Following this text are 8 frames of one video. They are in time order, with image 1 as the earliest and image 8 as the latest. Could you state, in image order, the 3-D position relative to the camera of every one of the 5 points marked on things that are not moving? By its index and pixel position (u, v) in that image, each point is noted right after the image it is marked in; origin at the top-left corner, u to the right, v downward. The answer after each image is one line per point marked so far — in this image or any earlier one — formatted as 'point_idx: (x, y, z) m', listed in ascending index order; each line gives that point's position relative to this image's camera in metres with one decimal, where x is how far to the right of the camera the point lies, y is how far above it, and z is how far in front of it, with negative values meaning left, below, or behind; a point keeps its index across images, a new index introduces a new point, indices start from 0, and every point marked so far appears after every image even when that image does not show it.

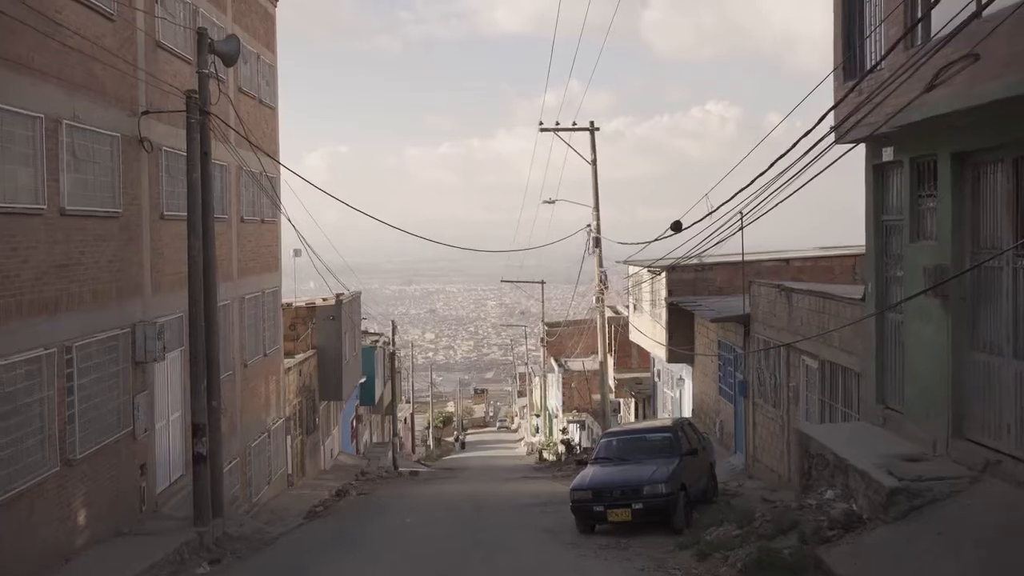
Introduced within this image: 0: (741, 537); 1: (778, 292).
0: (+2.4, -2.6, +10.8) m
1: (+4.3, -0.1, +17.0) m
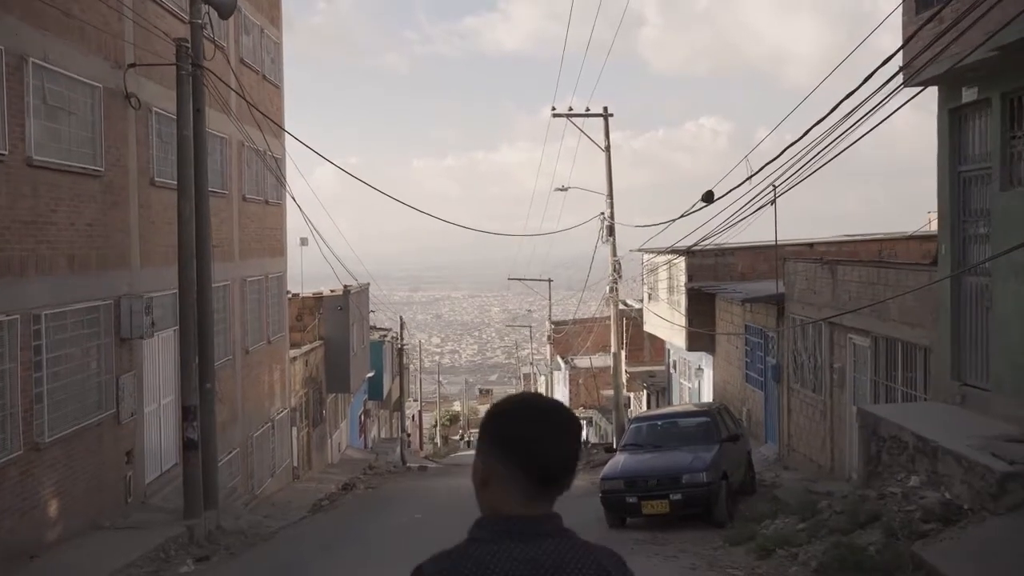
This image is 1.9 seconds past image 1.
0: (+2.7, -2.2, +9.4) m
1: (+4.6, +0.3, +15.5) m
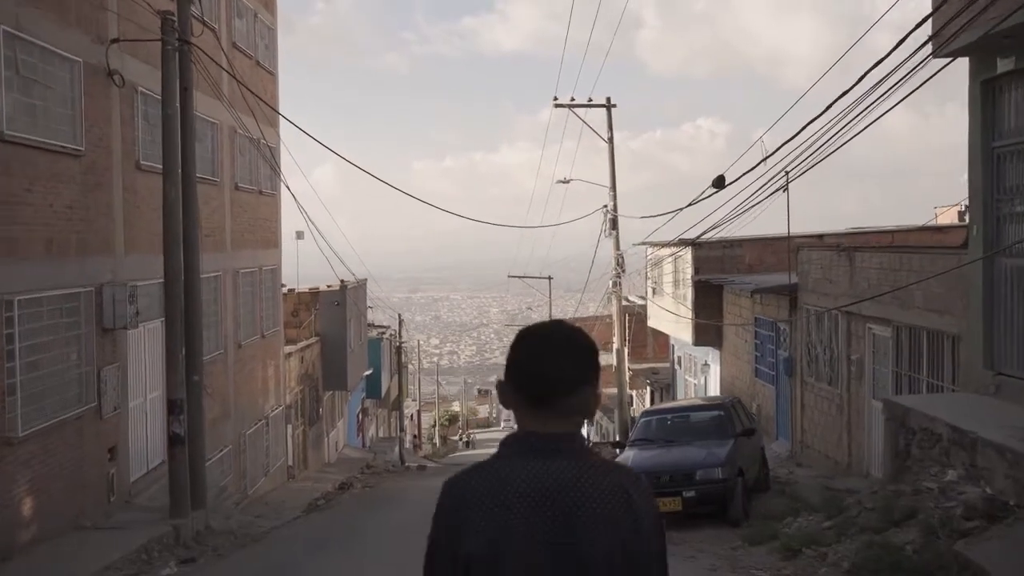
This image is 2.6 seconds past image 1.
0: (+2.8, -2.1, +8.7) m
1: (+4.7, +0.5, +14.9) m
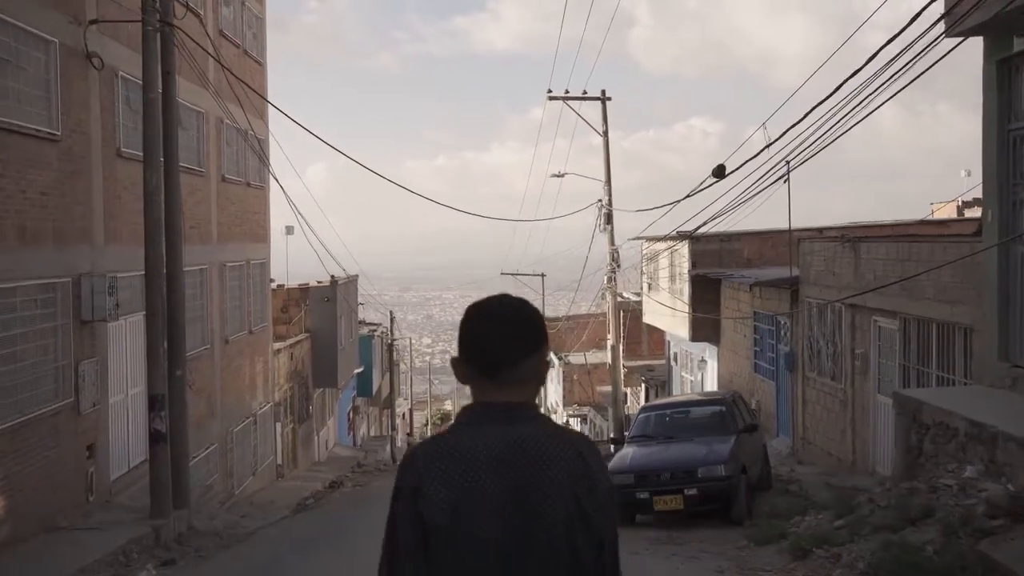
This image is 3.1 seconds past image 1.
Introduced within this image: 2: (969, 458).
0: (+2.7, -2.0, +8.3) m
1: (+4.6, +0.6, +14.5) m
2: (+3.7, -1.4, +8.4) m
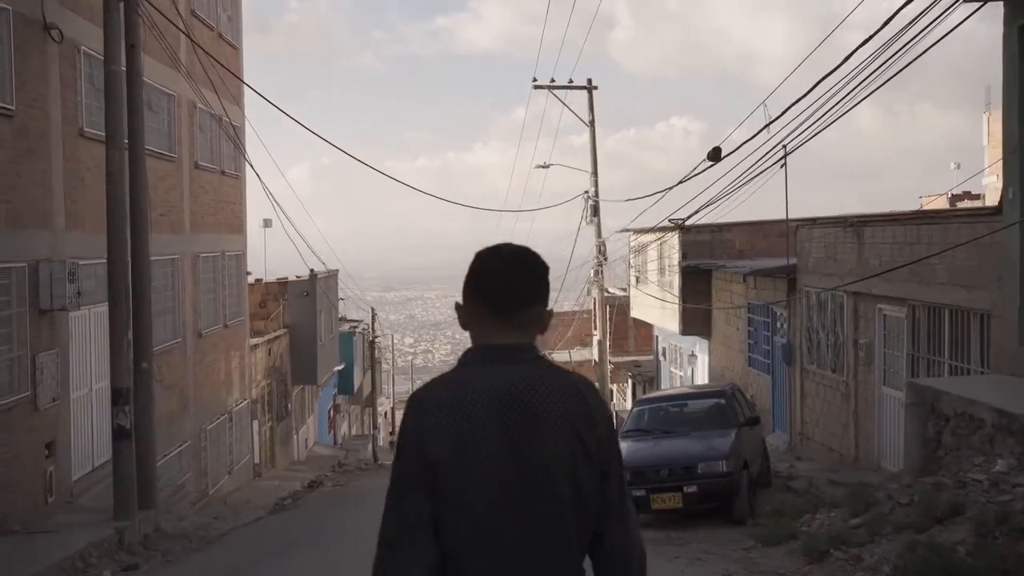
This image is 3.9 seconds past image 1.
0: (+2.7, -1.8, +7.7) m
1: (+4.4, +0.8, +13.8) m
2: (+3.7, -1.2, +7.8) m
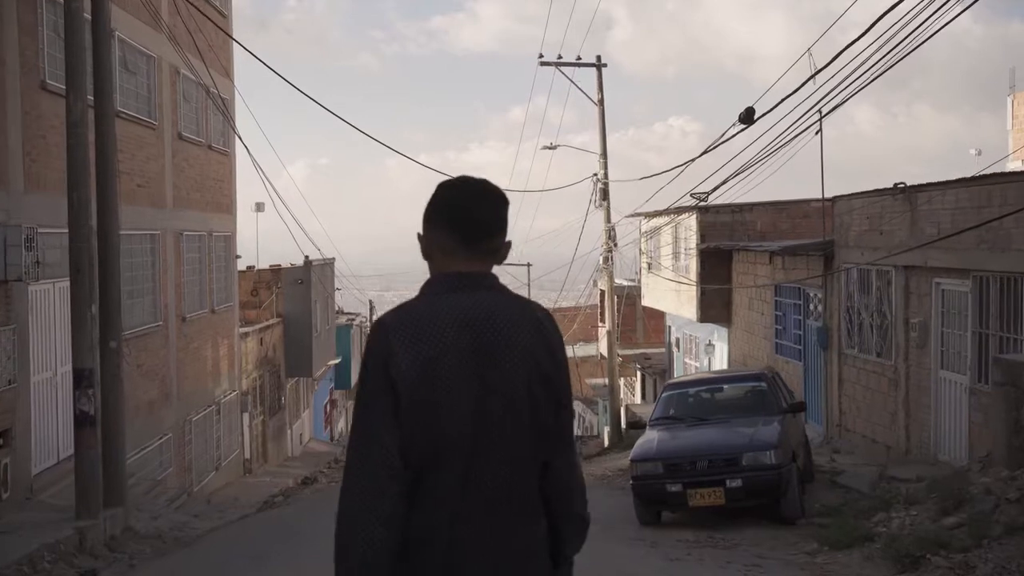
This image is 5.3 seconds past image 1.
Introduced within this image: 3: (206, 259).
0: (+2.8, -1.5, +6.3) m
1: (+4.6, +1.1, +12.5) m
2: (+3.8, -0.9, +6.4) m
3: (-5.7, +0.5, +19.2) m
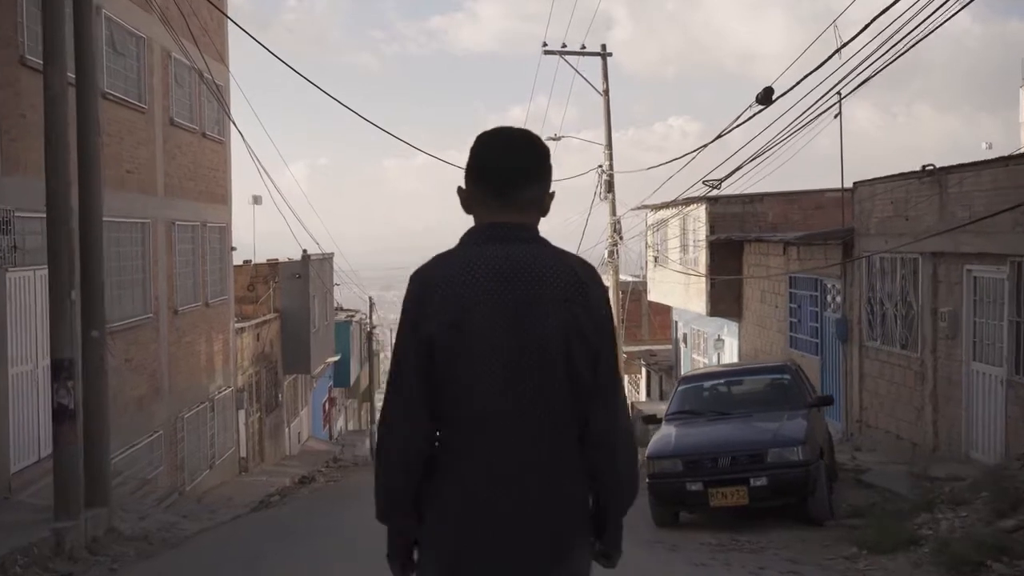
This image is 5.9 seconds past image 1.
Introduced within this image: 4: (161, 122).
0: (+2.9, -1.4, +5.7) m
1: (+4.6, +1.2, +11.9) m
2: (+3.9, -0.8, +5.8) m
3: (-5.6, +0.7, +18.6) m
4: (-5.5, +2.6, +16.1) m
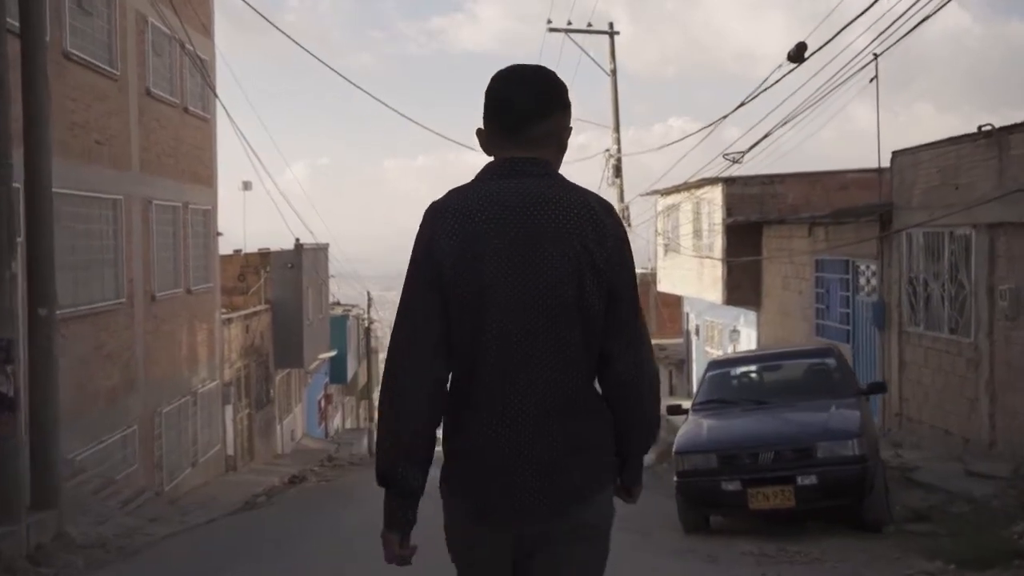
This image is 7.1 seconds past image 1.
0: (+2.9, -1.1, +4.5) m
1: (+4.7, +1.5, +10.6) m
2: (+4.0, -0.5, +4.6) m
3: (-5.6, +0.9, +17.4) m
4: (-5.4, +2.8, +14.9) m
